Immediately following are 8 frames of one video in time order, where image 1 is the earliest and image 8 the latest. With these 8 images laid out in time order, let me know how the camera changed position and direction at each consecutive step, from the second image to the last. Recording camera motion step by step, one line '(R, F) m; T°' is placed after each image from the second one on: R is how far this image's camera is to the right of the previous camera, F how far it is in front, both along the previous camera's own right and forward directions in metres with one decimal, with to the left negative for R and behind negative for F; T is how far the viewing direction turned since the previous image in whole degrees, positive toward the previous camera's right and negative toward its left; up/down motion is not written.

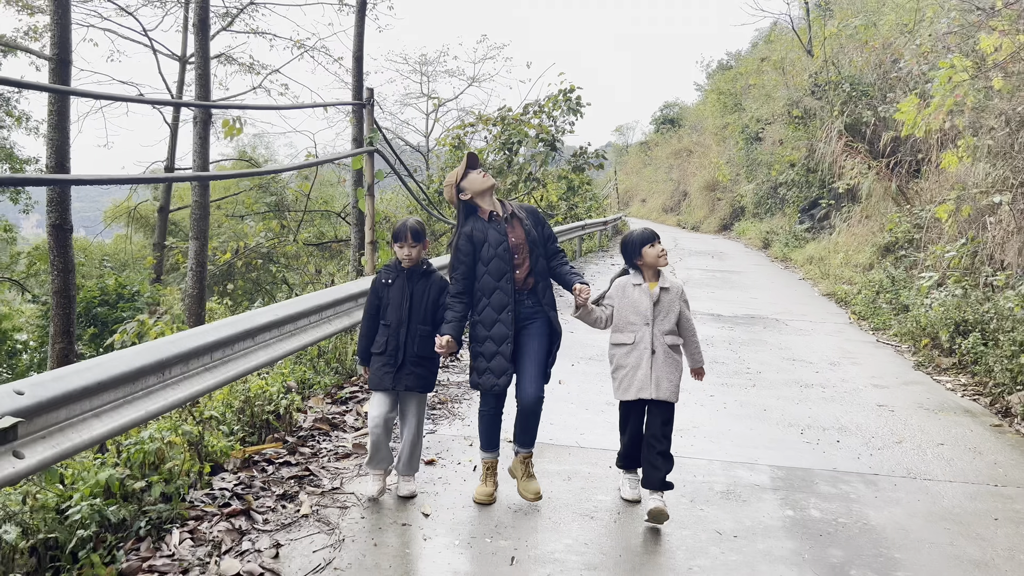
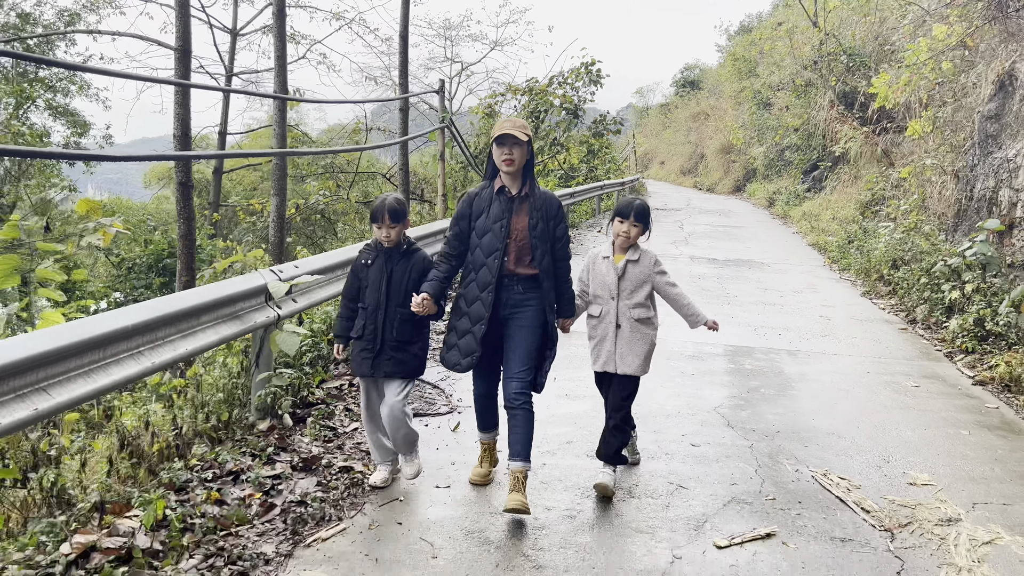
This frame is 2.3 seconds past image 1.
(-0.2, -2.0) m; -1°
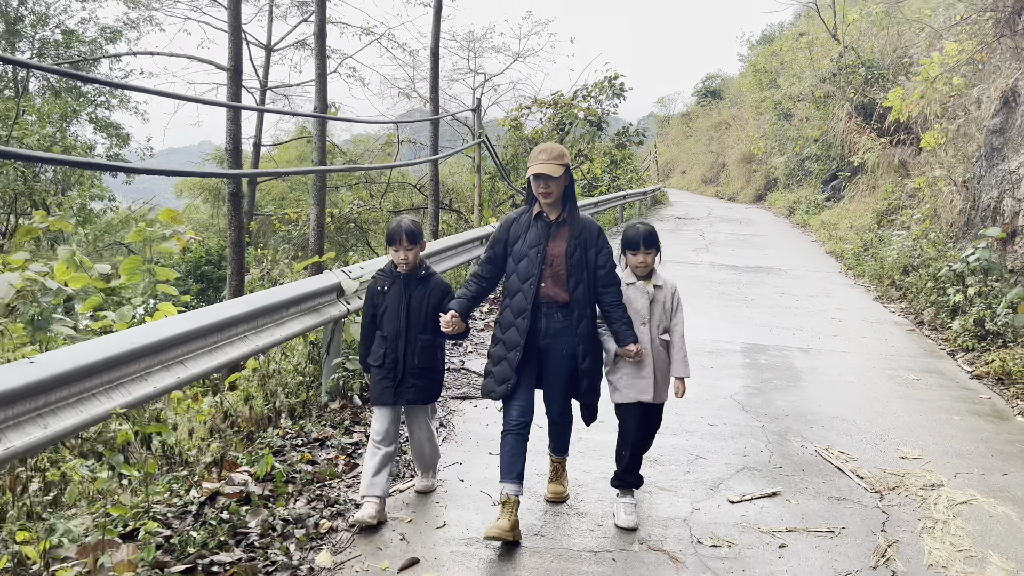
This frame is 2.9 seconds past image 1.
(-0.1, -0.6) m; -1°
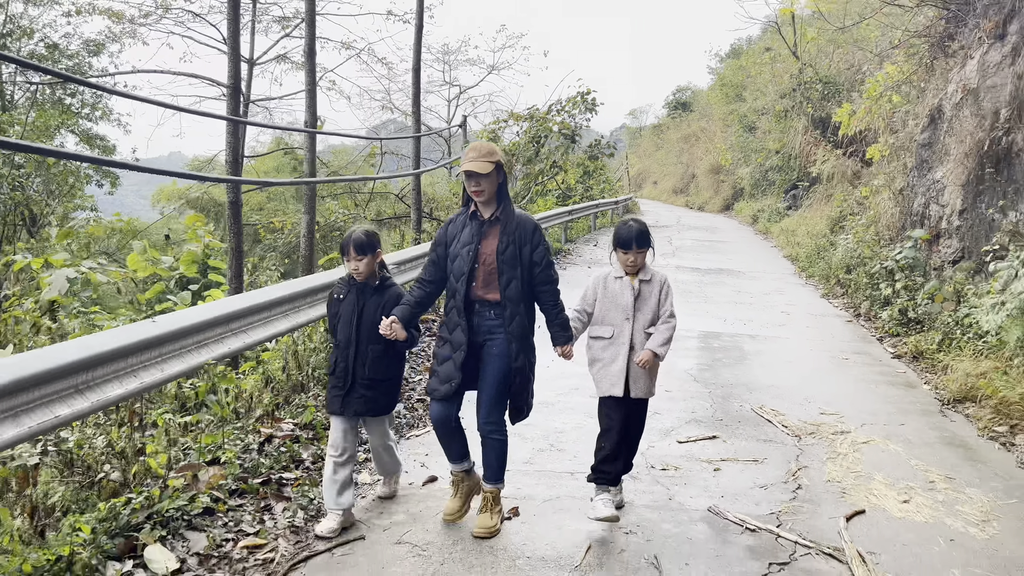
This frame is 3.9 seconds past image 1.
(-0.1, -0.9) m; +2°
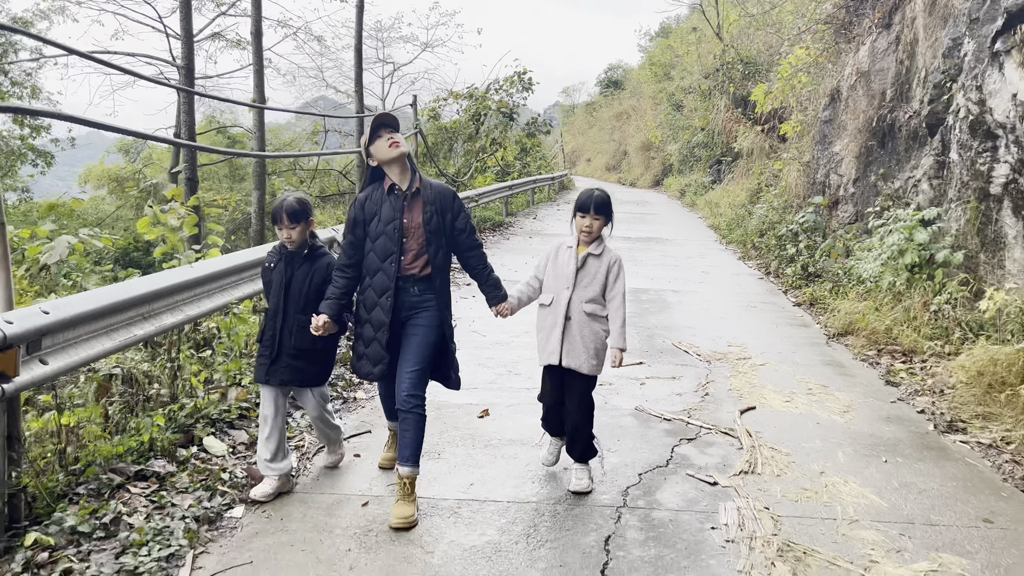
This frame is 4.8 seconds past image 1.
(-0.2, -0.9) m; +5°
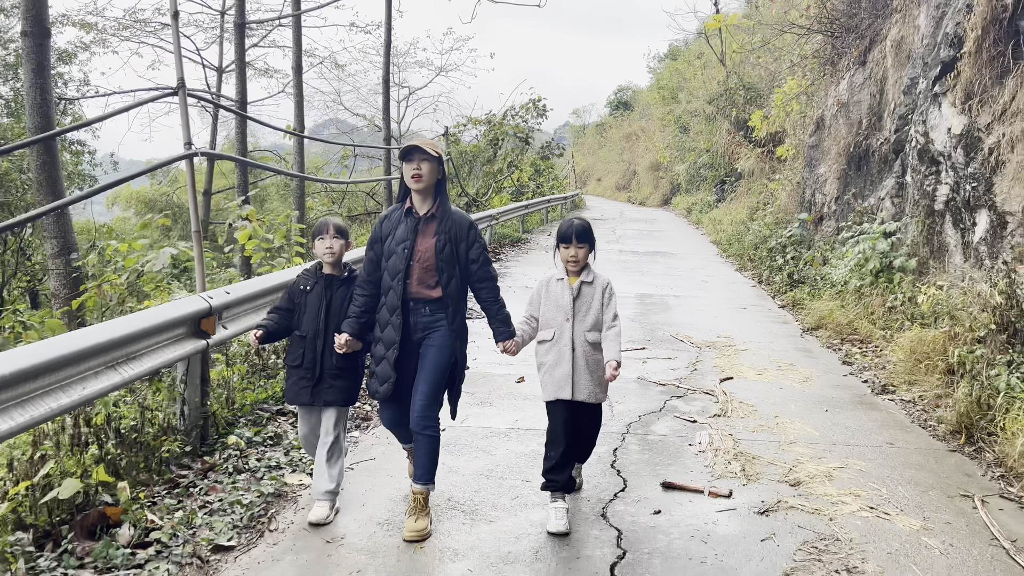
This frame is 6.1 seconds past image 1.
(-0.1, -1.3) m; -1°
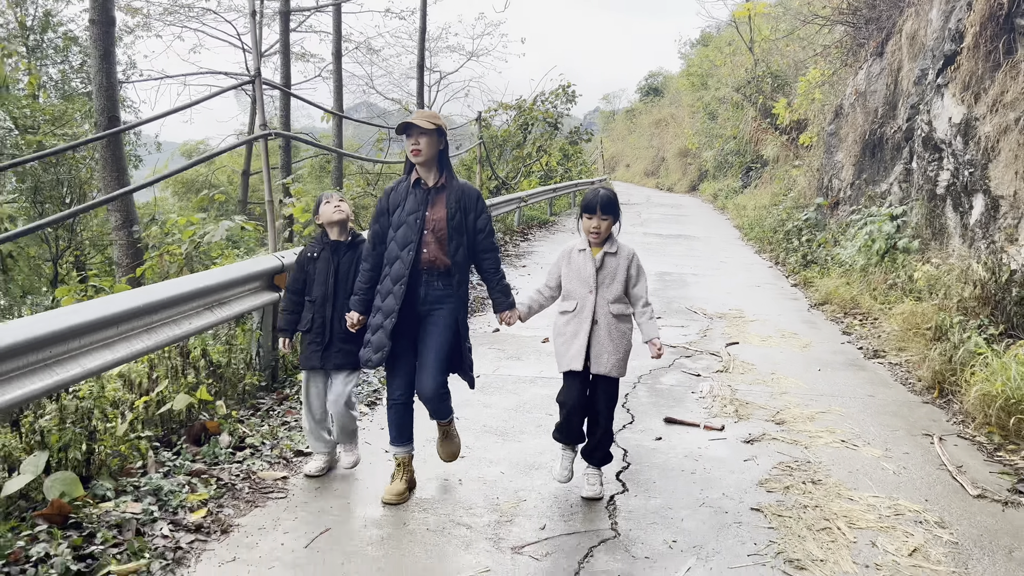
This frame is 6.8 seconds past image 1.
(0.0, -0.7) m; -2°
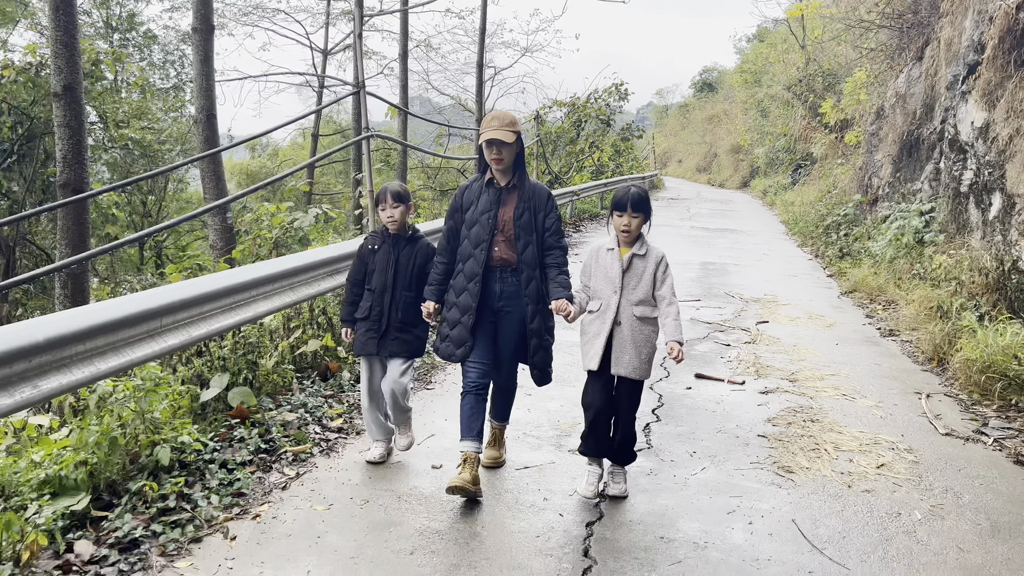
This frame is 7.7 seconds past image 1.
(-0.1, -1.0) m; -3°
